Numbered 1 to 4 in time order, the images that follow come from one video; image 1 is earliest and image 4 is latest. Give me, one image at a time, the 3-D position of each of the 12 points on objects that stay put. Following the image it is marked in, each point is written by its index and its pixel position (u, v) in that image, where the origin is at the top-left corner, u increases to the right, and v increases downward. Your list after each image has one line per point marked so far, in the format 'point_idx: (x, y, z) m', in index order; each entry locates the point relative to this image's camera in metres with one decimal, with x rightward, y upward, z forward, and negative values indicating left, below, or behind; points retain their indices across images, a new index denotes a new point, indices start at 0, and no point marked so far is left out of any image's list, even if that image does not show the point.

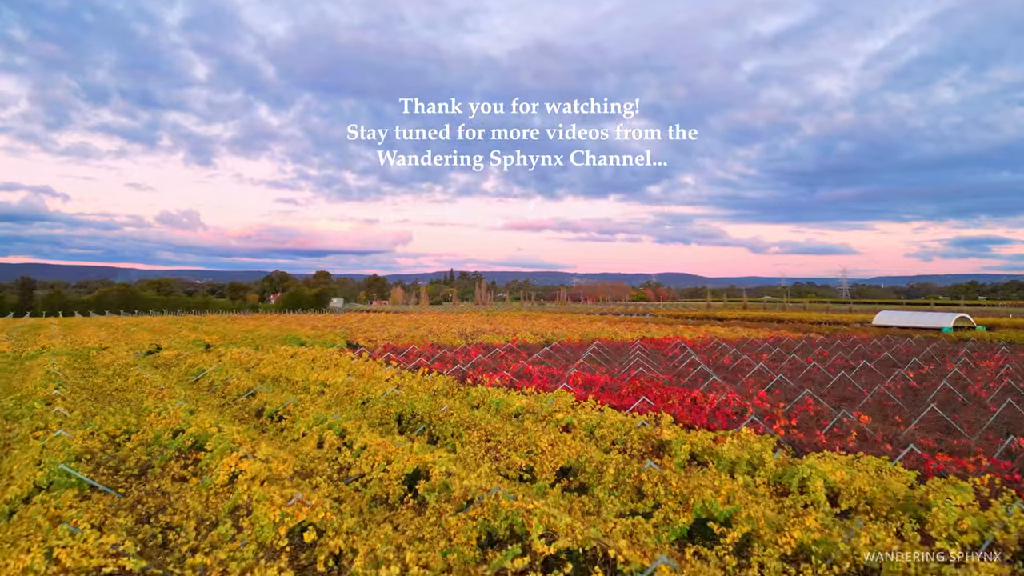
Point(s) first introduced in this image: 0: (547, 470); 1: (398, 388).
0: (+0.5, -2.8, +8.0) m
1: (-3.1, -2.8, +14.3) m
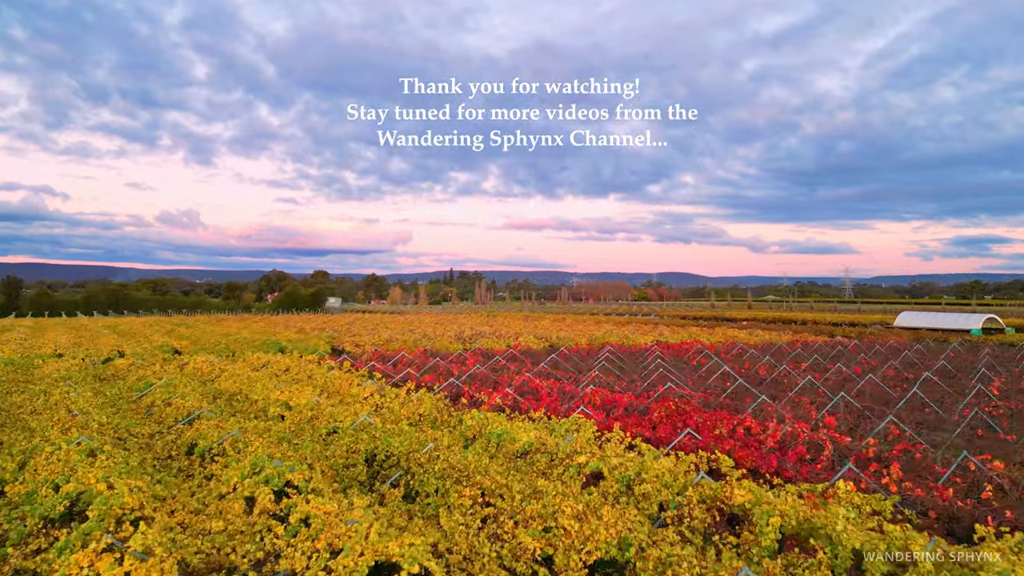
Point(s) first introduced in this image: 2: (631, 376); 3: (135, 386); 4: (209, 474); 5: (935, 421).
0: (+0.6, -2.8, +5.3) m
1: (-3.0, -2.8, +11.6) m
2: (+4.0, -3.0, +17.7) m
3: (-11.1, -2.9, +15.3) m
4: (-4.7, -2.9, +8.1) m
5: (+9.5, -3.0, +11.7) m
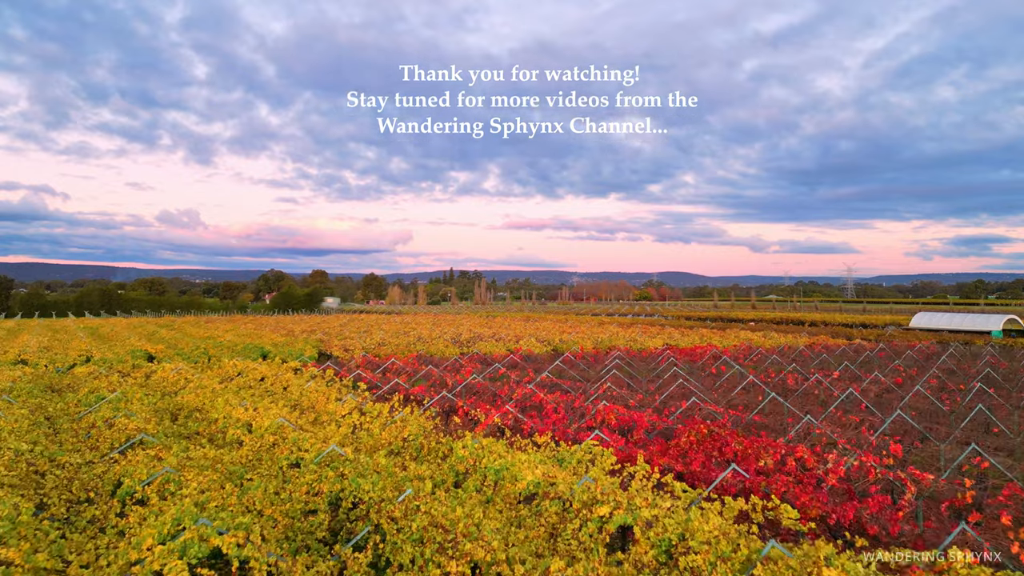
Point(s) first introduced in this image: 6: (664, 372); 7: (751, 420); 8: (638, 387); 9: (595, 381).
0: (+0.7, -2.8, +3.4) m
1: (-3.0, -2.8, +9.7) m
2: (+4.1, -3.0, +15.8) m
3: (-11.0, -2.9, +13.4) m
4: (-4.7, -2.9, +6.3) m
5: (+9.5, -3.0, +9.9) m
6: (+5.5, -3.1, +19.1) m
7: (+5.1, -2.8, +11.1) m
8: (+3.9, -3.0, +16.1) m
9: (+2.6, -2.9, +16.5) m
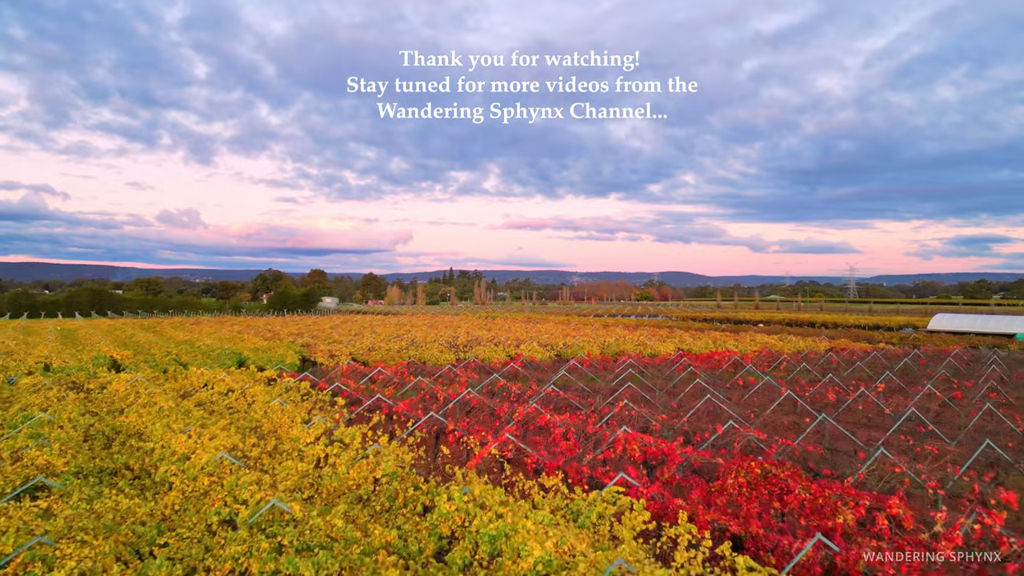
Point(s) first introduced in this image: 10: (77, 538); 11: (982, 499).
0: (+0.7, -2.9, +1.4) m
1: (-3.0, -2.8, +7.7) m
2: (+4.1, -3.0, +13.8) m
3: (-11.0, -2.9, +11.4) m
4: (-4.7, -2.9, +4.3) m
5: (+9.5, -3.0, +7.8) m
6: (+5.6, -3.1, +17.0) m
7: (+5.1, -2.8, +9.1) m
8: (+3.9, -3.0, +14.0) m
9: (+2.6, -3.0, +14.4) m
10: (-4.8, -2.8, +5.8) m
11: (+6.6, -2.9, +7.3) m
